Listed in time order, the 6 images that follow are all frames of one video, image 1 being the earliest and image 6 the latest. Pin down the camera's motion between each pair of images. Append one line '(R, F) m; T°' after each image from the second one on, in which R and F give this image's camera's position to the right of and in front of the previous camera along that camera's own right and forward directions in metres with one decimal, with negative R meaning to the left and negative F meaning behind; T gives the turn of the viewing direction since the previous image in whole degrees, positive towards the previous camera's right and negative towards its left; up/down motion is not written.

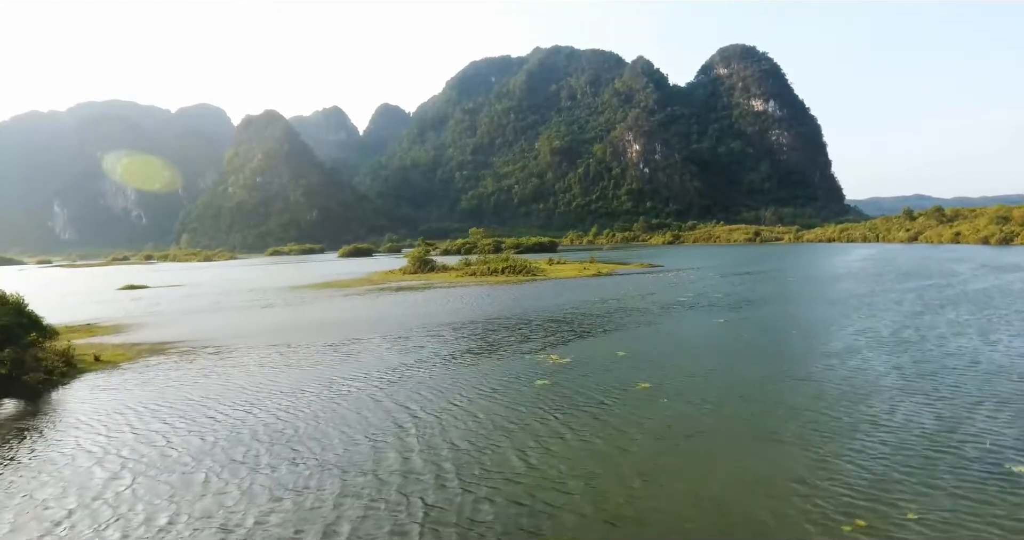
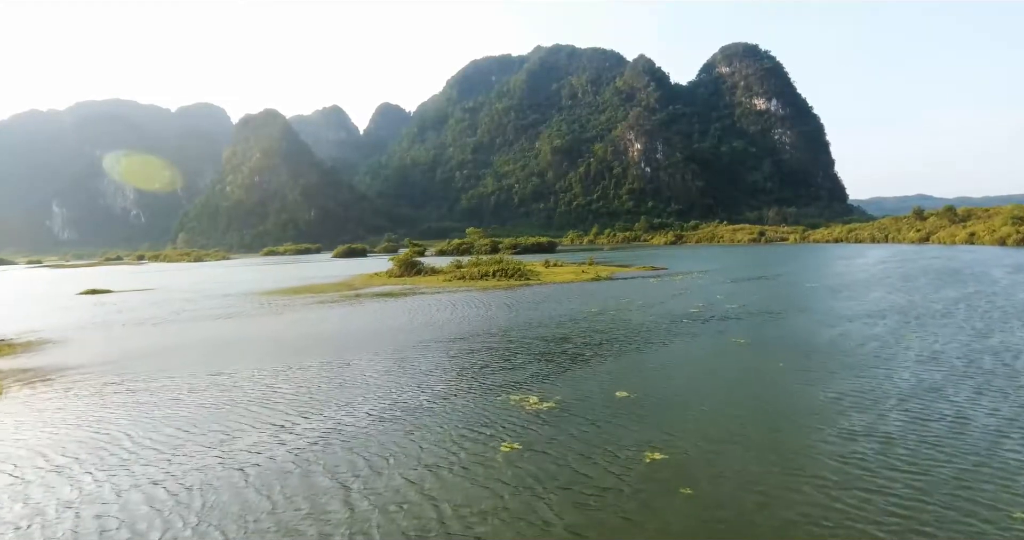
(+0.7, +4.1) m; 0°
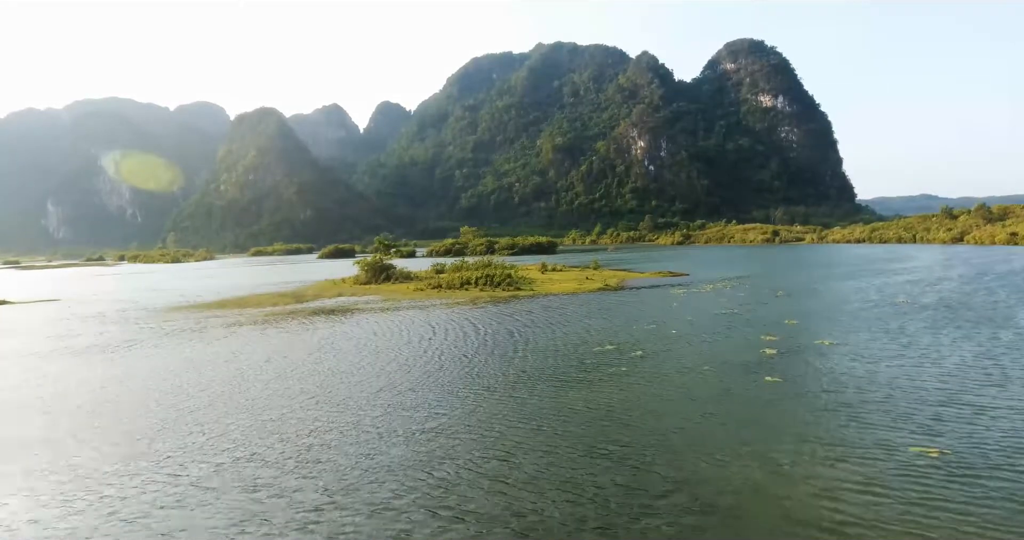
(+0.9, +10.0) m; 0°
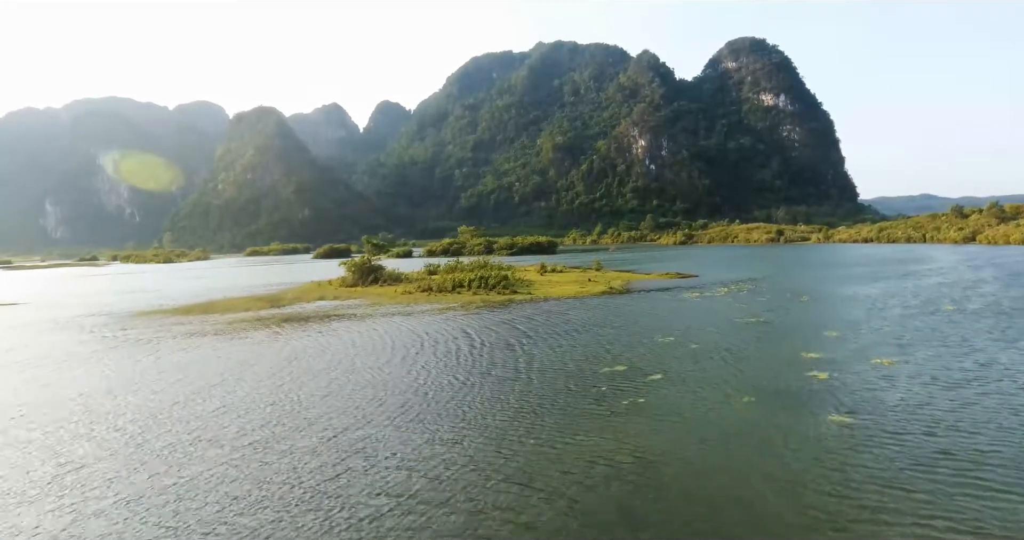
(+0.2, +3.2) m; 0°
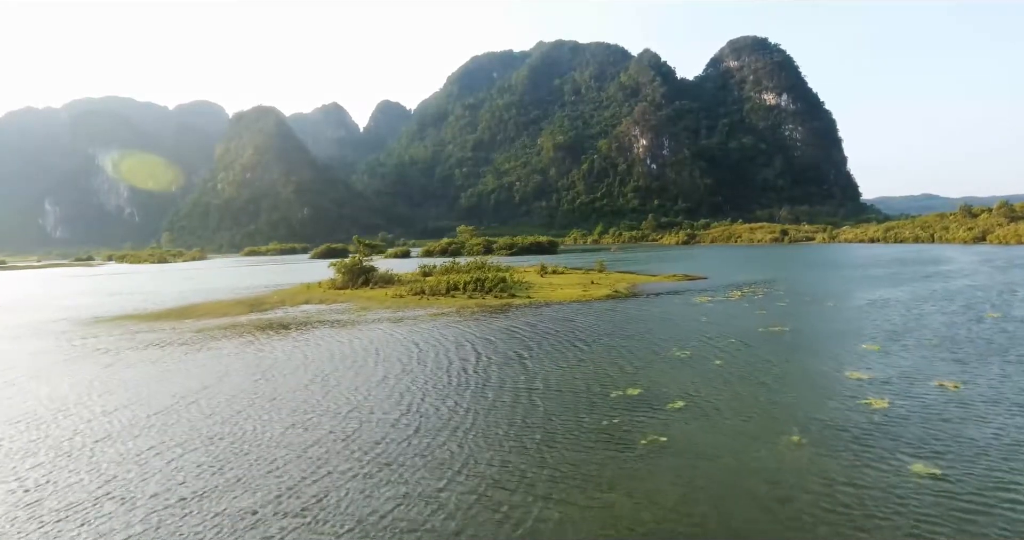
(+0.1, +2.4) m; 0°
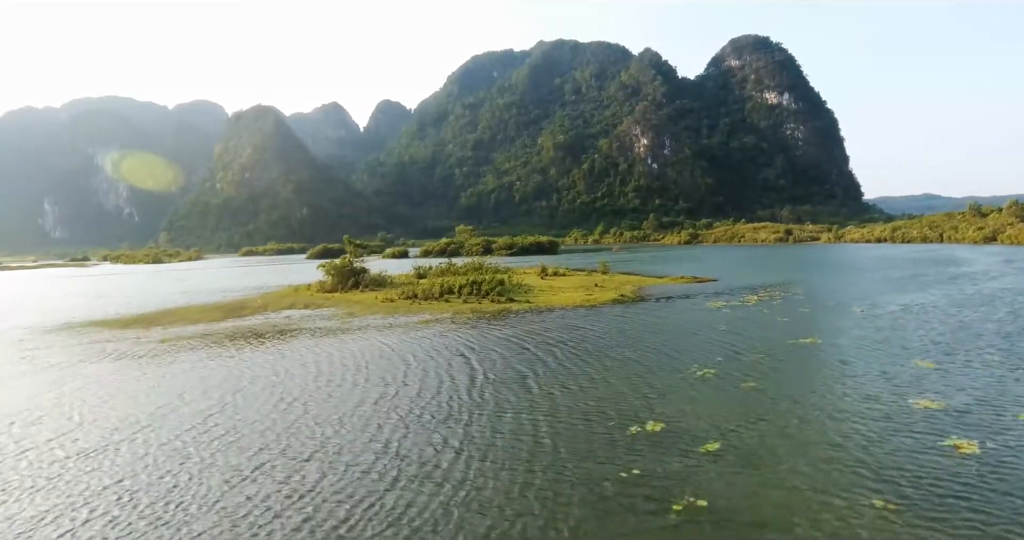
(+0.1, +2.4) m; 0°
